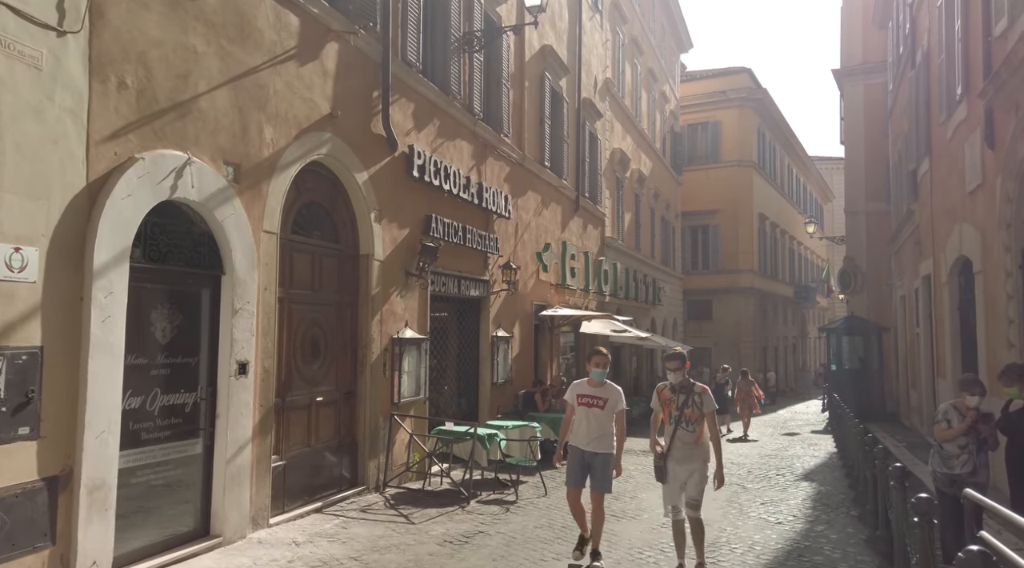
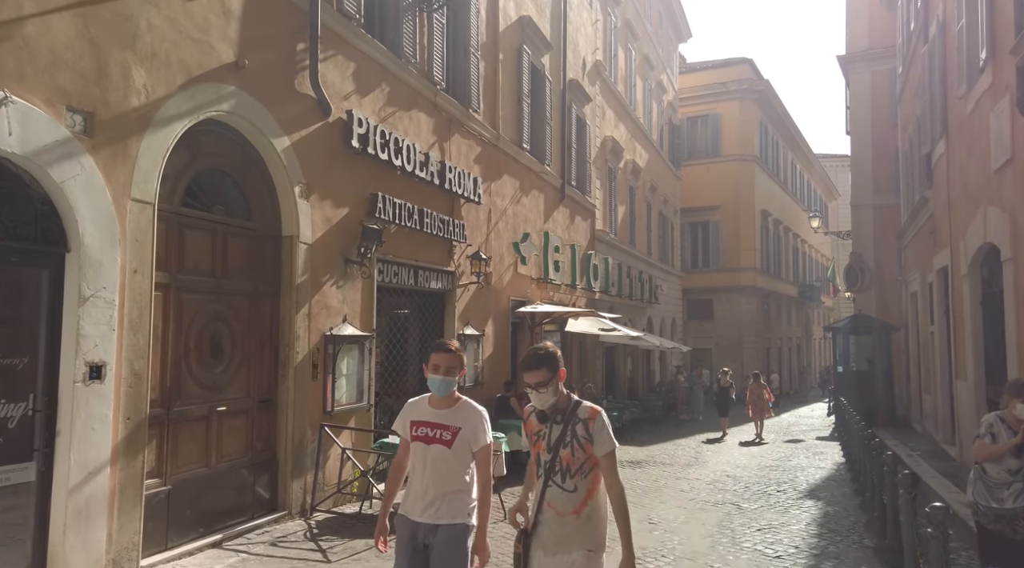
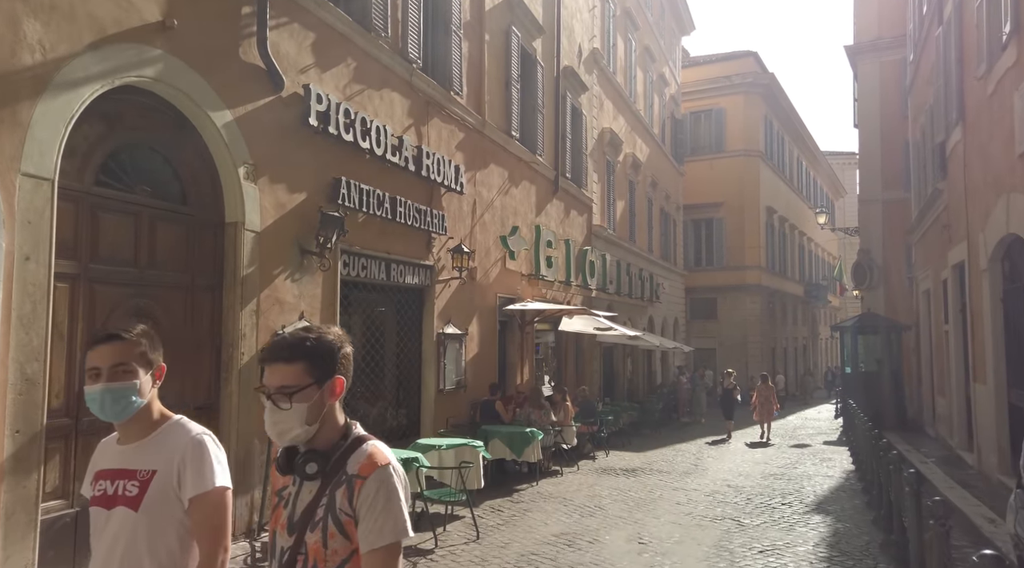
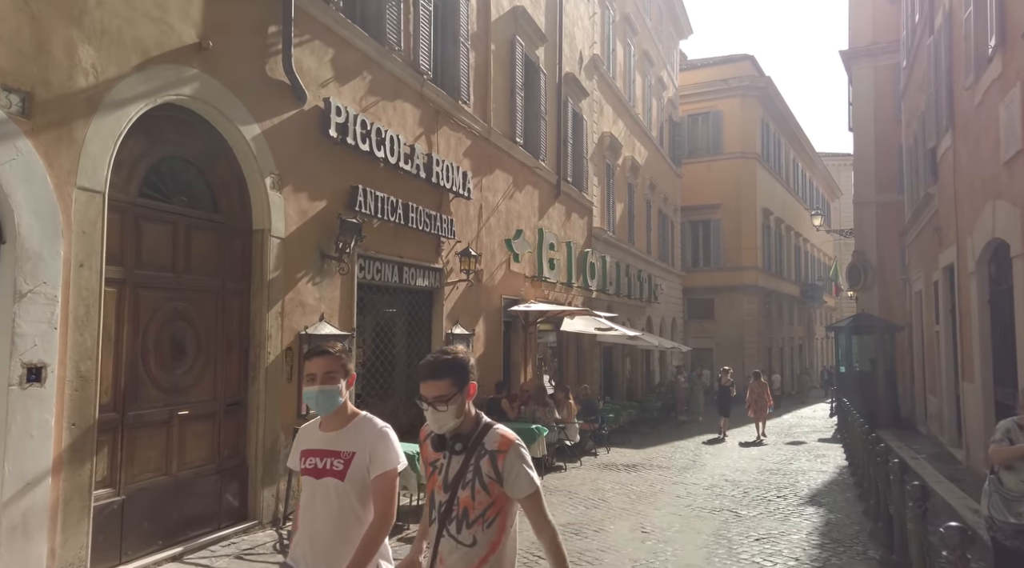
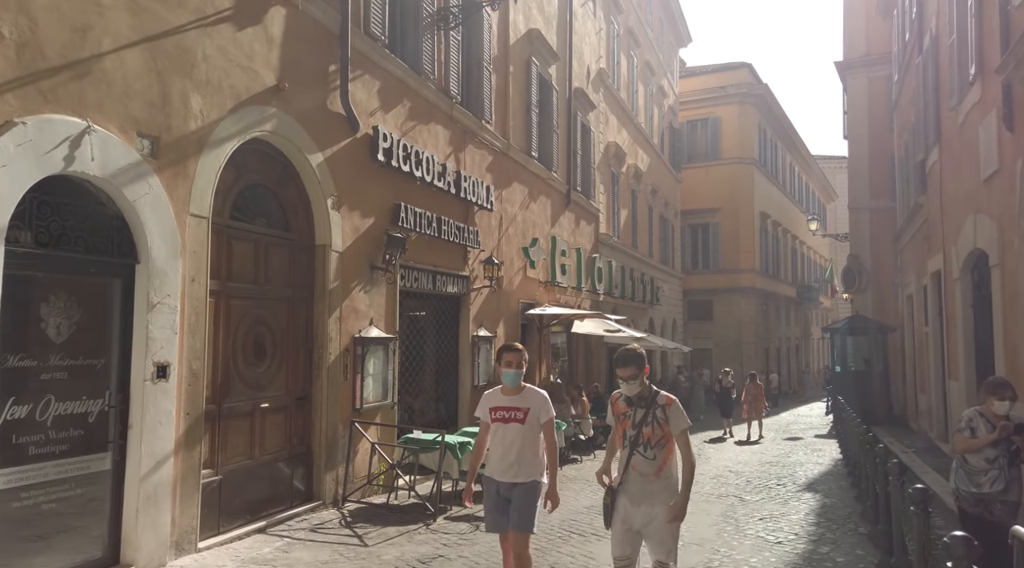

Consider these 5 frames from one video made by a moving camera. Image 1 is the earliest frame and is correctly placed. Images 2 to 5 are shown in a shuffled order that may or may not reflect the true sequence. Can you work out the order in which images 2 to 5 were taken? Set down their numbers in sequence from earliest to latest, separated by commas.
5, 2, 4, 3
